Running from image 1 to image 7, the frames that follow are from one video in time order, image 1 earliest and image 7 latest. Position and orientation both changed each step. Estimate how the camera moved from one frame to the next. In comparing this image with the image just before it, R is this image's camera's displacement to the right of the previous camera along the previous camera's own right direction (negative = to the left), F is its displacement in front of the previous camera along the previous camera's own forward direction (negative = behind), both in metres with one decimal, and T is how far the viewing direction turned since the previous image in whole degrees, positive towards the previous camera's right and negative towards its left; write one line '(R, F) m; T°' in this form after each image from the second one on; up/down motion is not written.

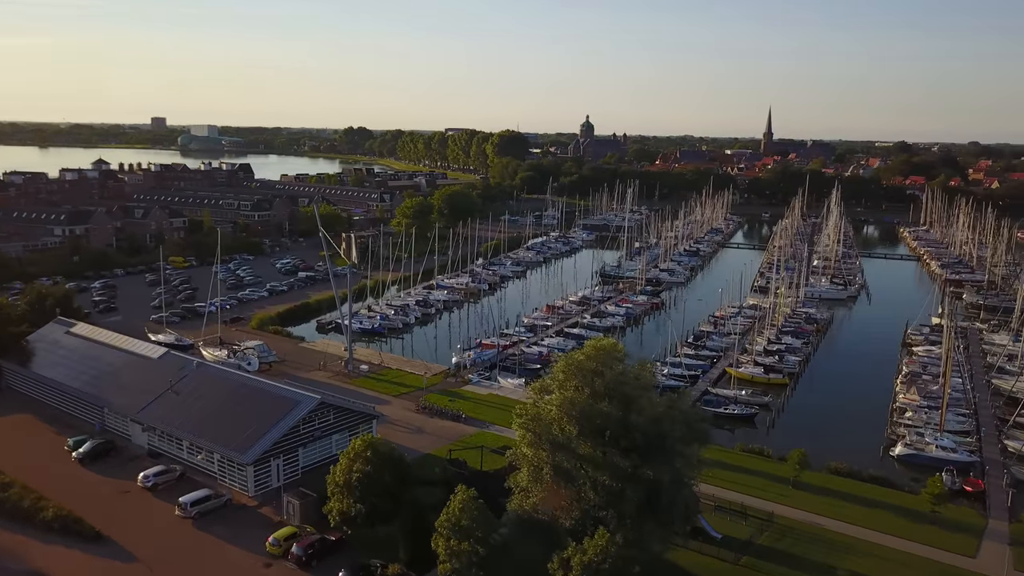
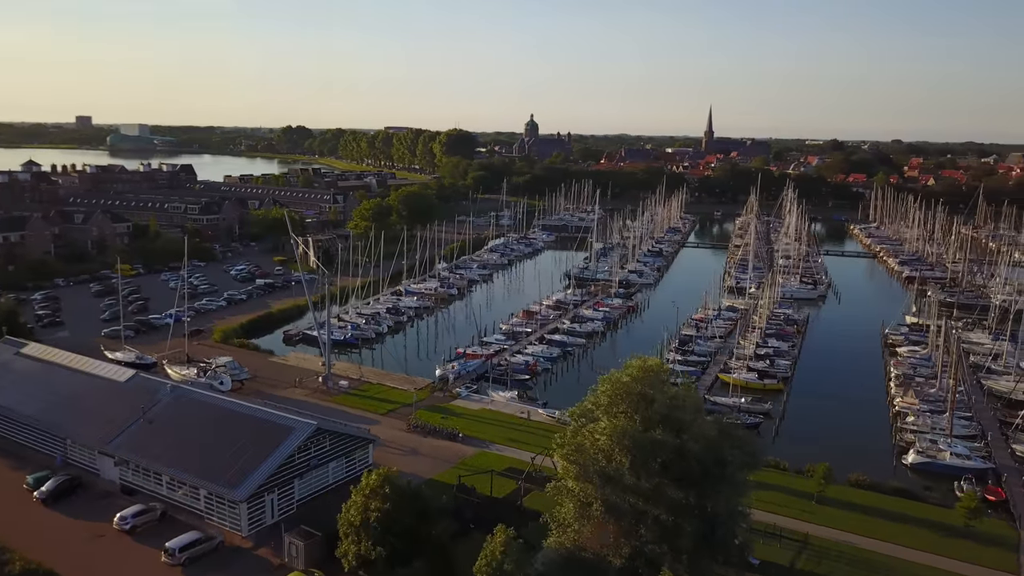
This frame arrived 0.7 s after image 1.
(-1.7, +1.5) m; +4°
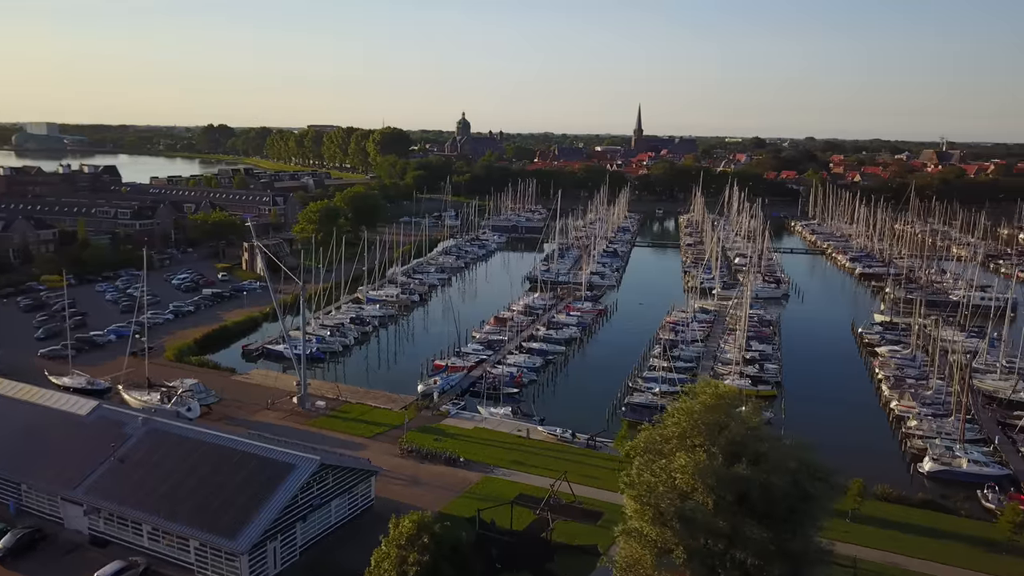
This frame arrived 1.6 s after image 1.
(-2.0, +1.8) m; +5°
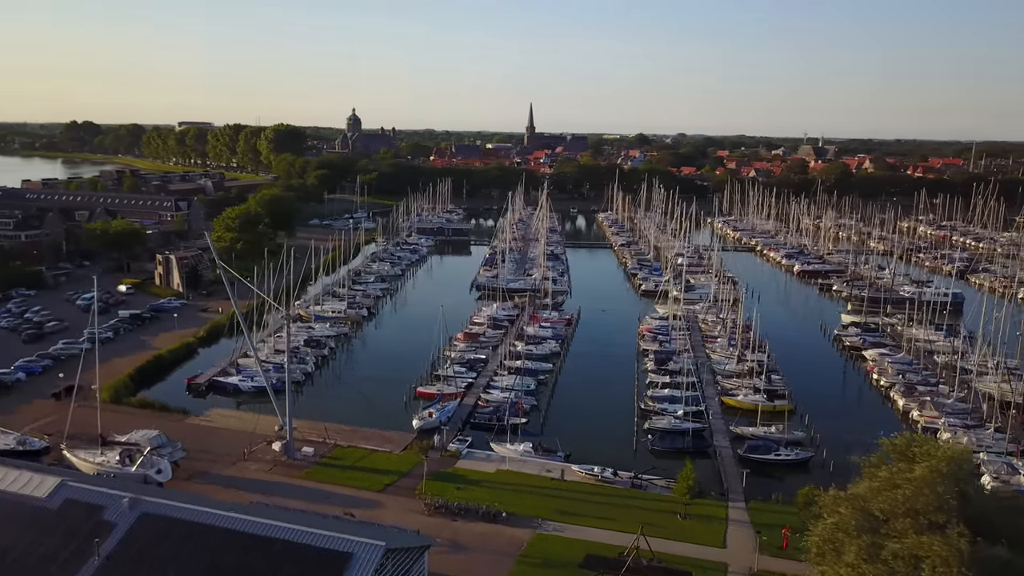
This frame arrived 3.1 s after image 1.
(-3.7, +3.3) m; +8°
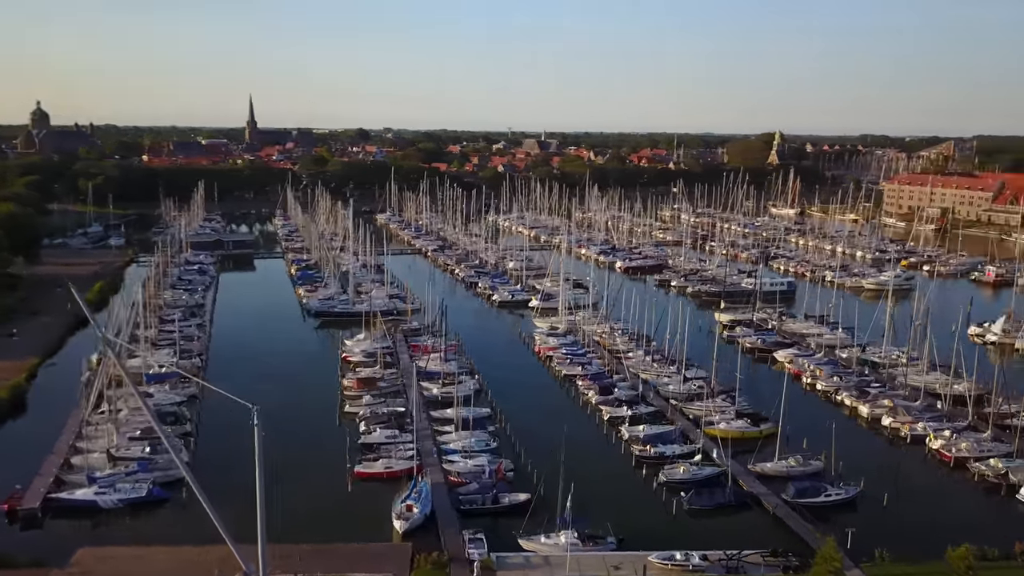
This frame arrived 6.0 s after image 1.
(-6.4, +6.5) m; +20°
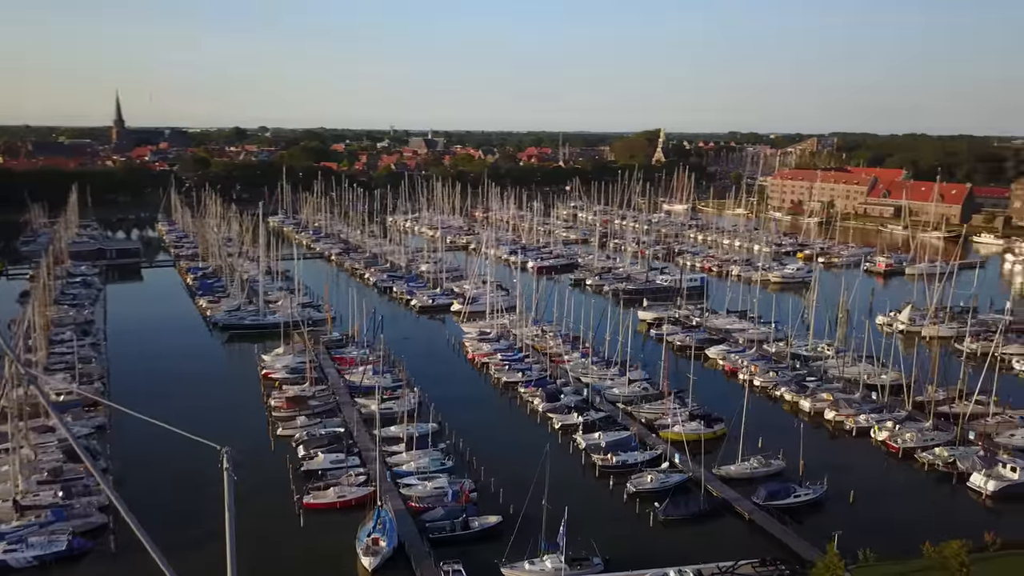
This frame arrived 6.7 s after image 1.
(-1.8, +1.3) m; +8°
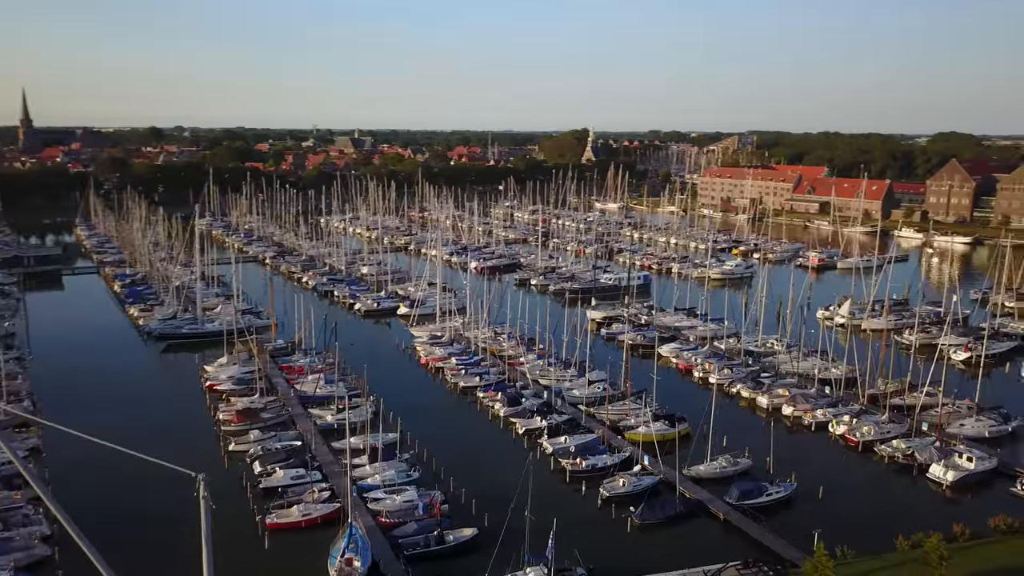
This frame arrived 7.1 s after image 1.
(-1.0, +0.6) m; +5°
